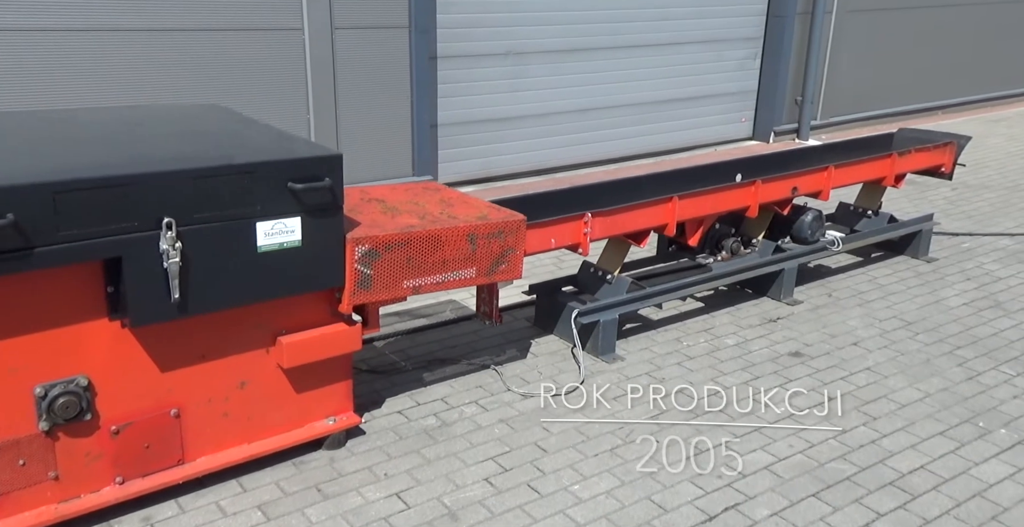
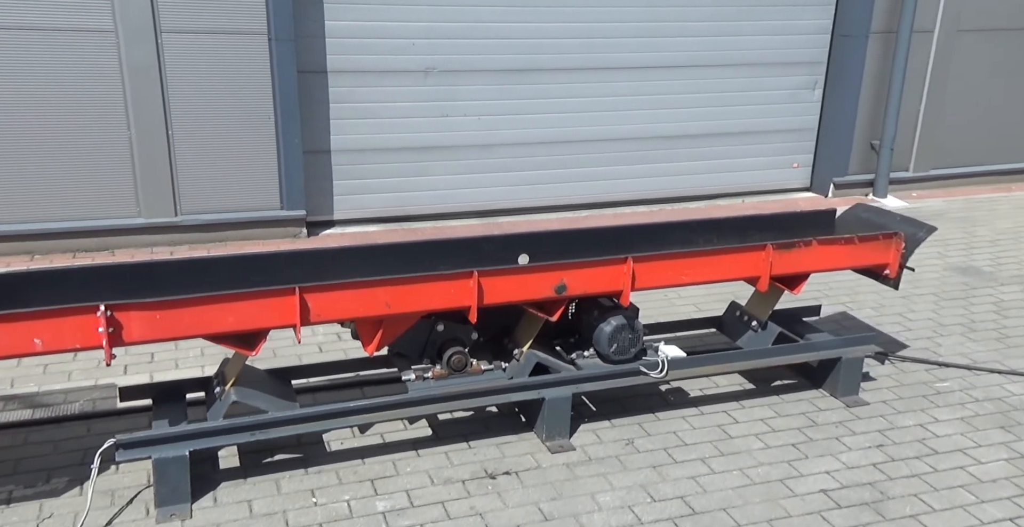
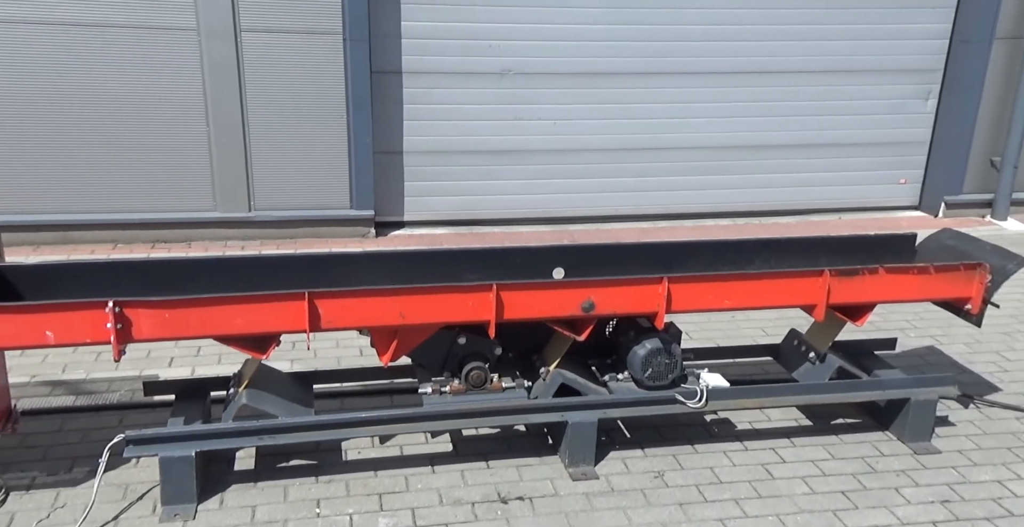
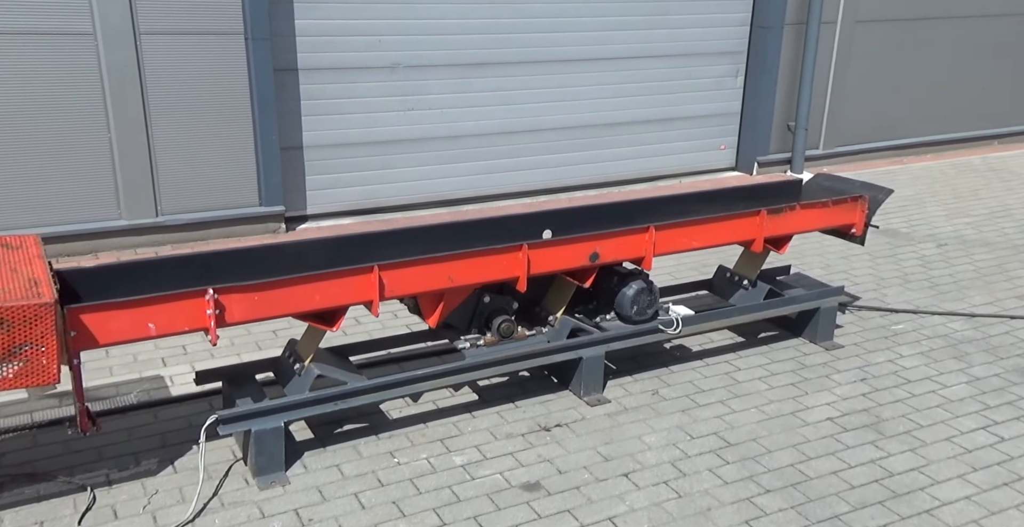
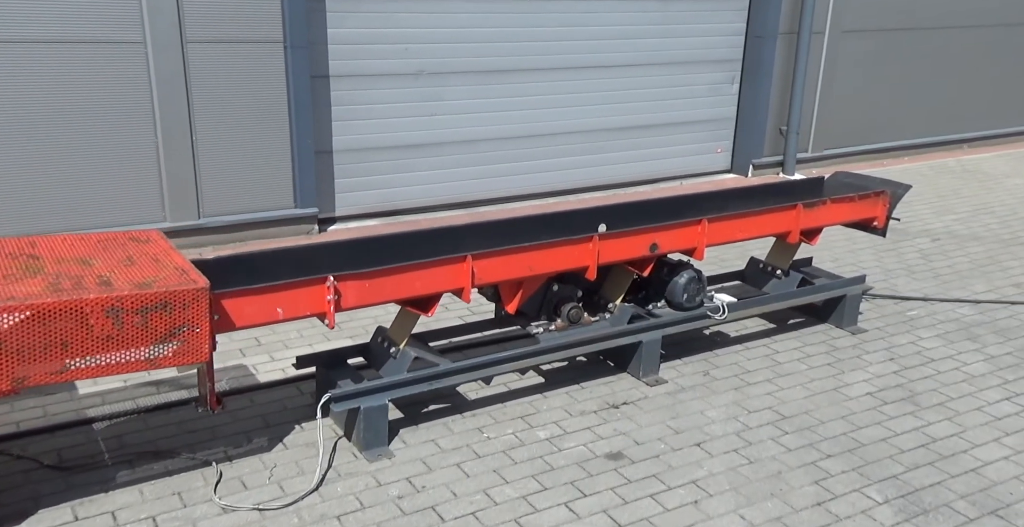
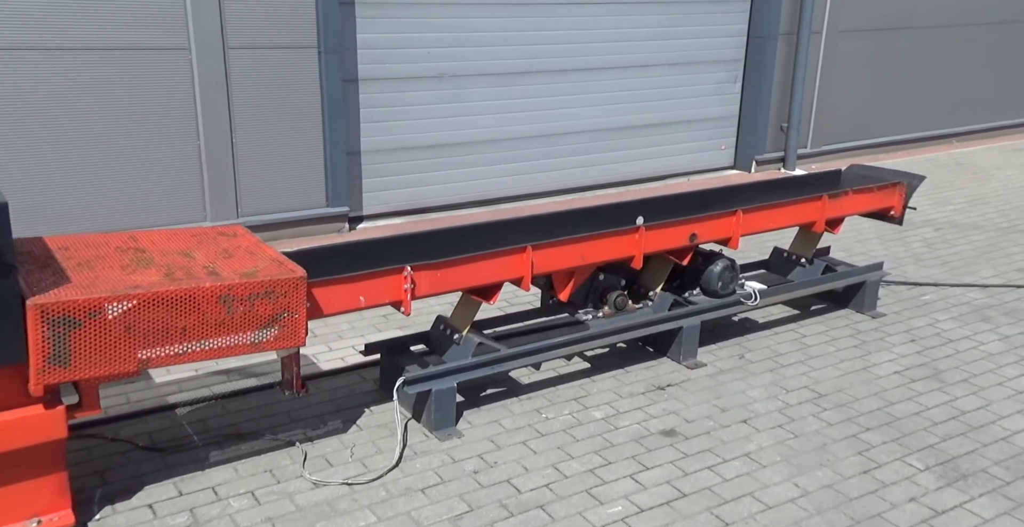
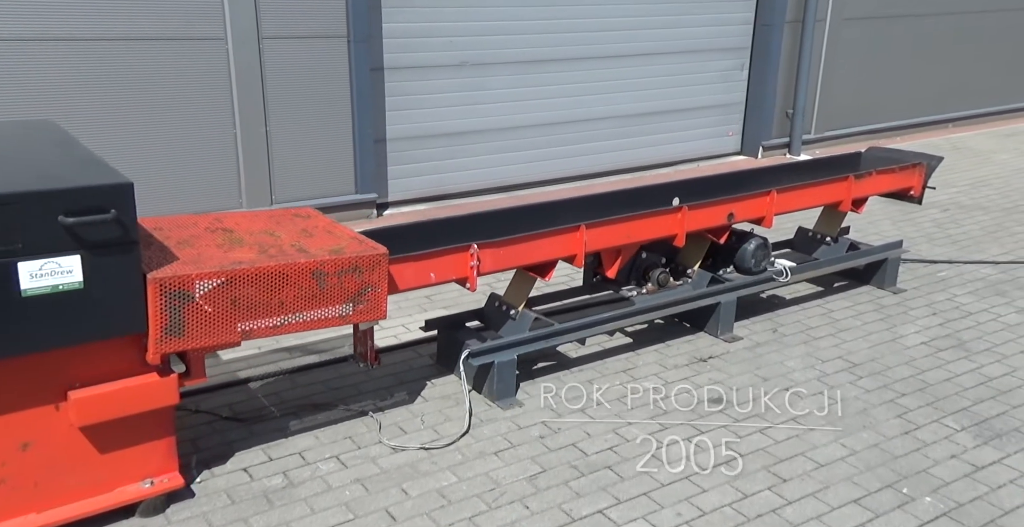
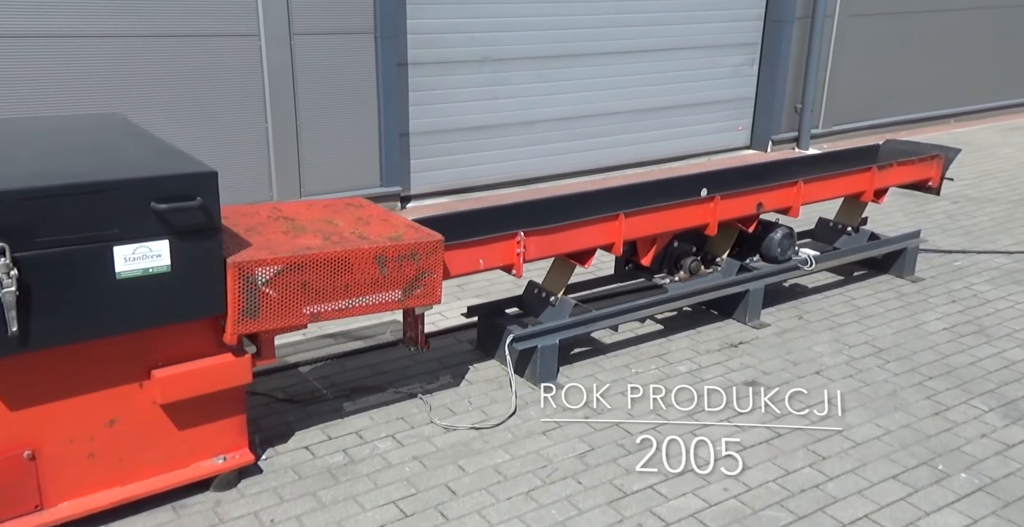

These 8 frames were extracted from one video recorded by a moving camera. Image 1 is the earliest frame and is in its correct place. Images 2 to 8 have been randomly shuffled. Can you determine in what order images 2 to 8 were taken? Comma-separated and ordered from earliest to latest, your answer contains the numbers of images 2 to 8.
8, 7, 6, 5, 4, 2, 3
